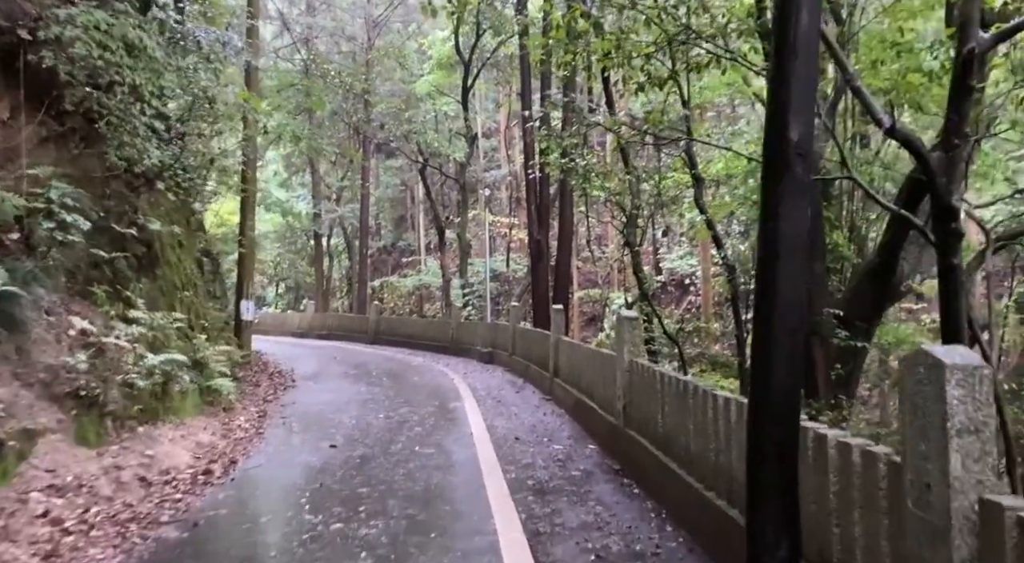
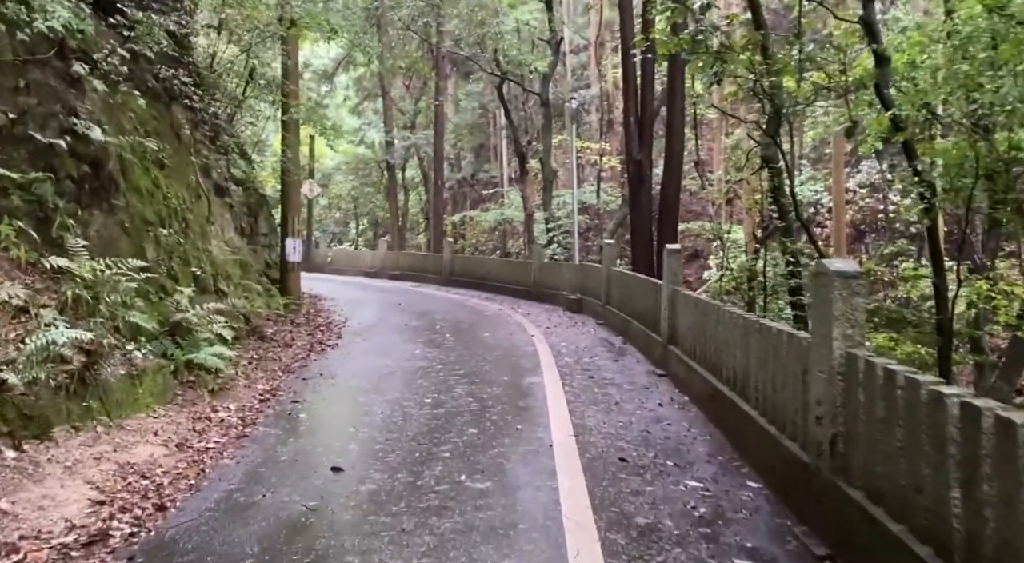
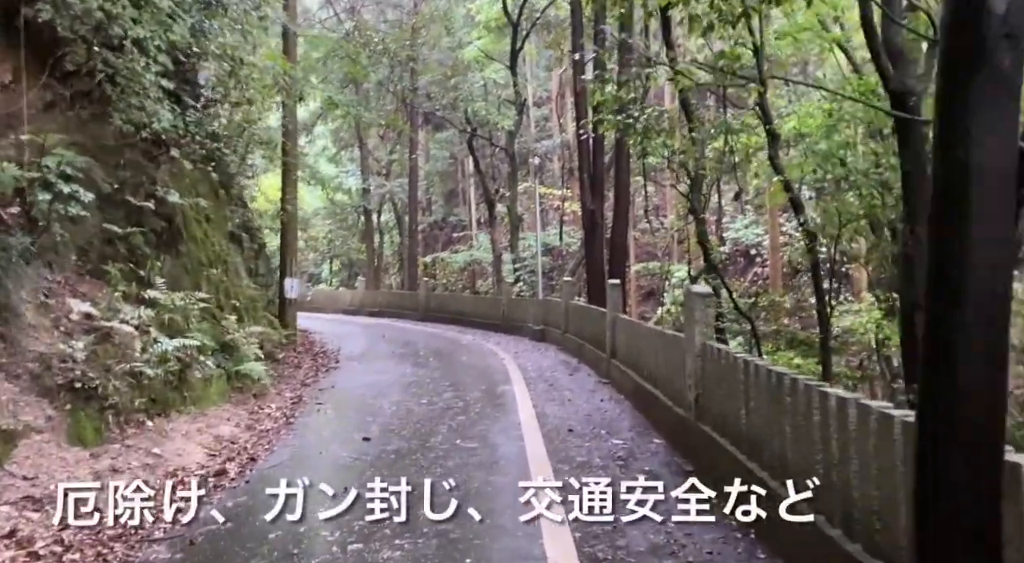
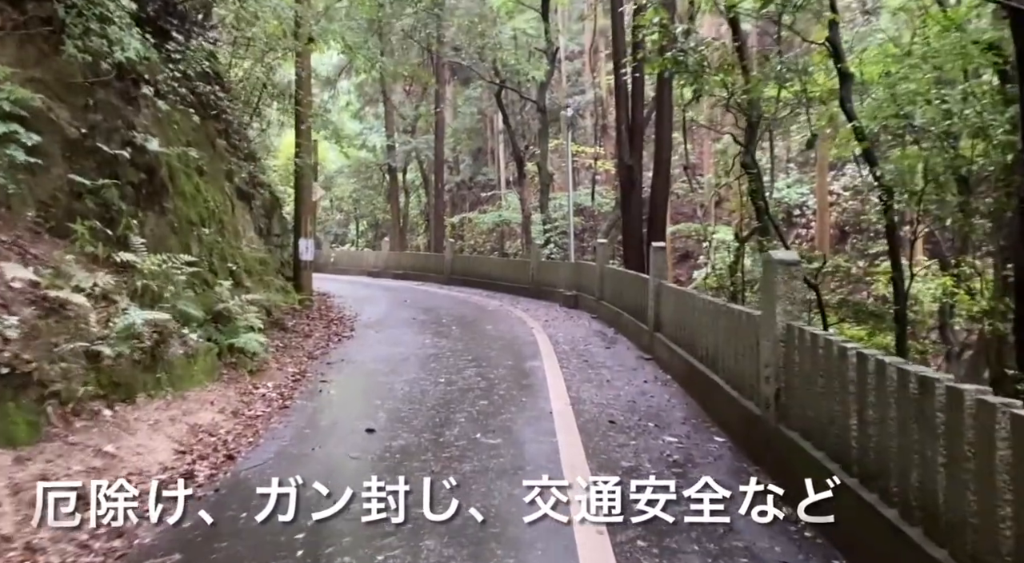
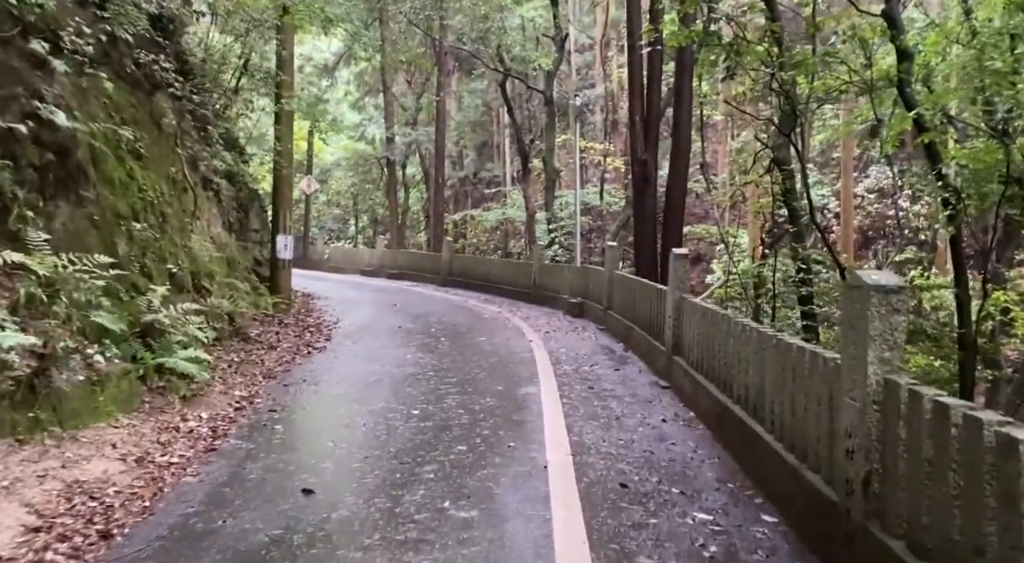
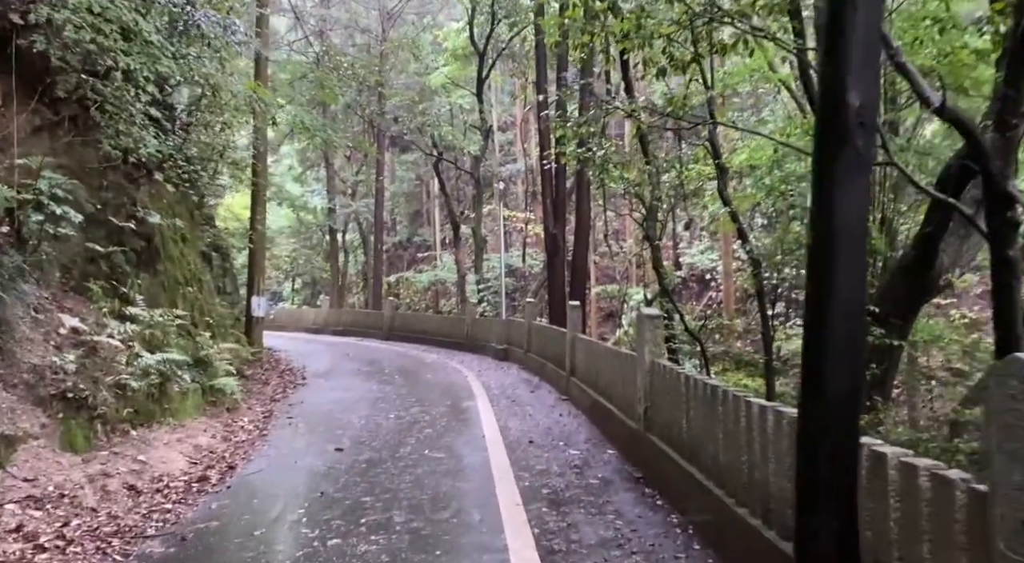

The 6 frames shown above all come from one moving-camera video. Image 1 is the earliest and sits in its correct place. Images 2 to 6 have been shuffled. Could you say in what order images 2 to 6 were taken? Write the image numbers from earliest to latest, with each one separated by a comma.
6, 3, 4, 2, 5
